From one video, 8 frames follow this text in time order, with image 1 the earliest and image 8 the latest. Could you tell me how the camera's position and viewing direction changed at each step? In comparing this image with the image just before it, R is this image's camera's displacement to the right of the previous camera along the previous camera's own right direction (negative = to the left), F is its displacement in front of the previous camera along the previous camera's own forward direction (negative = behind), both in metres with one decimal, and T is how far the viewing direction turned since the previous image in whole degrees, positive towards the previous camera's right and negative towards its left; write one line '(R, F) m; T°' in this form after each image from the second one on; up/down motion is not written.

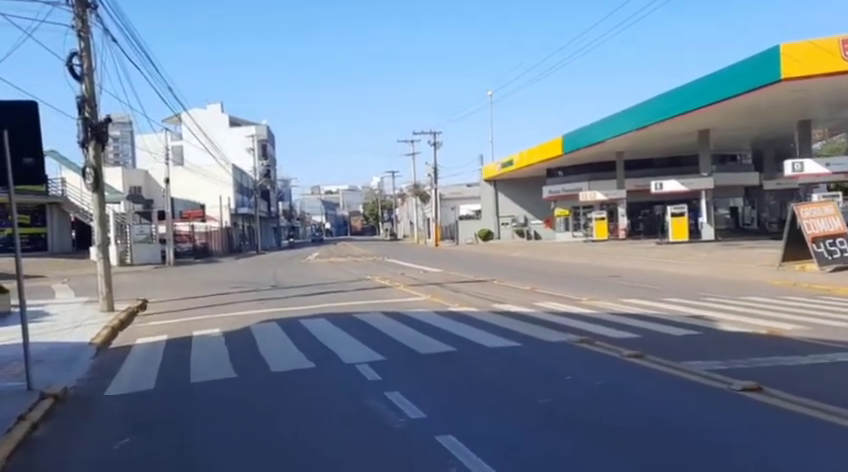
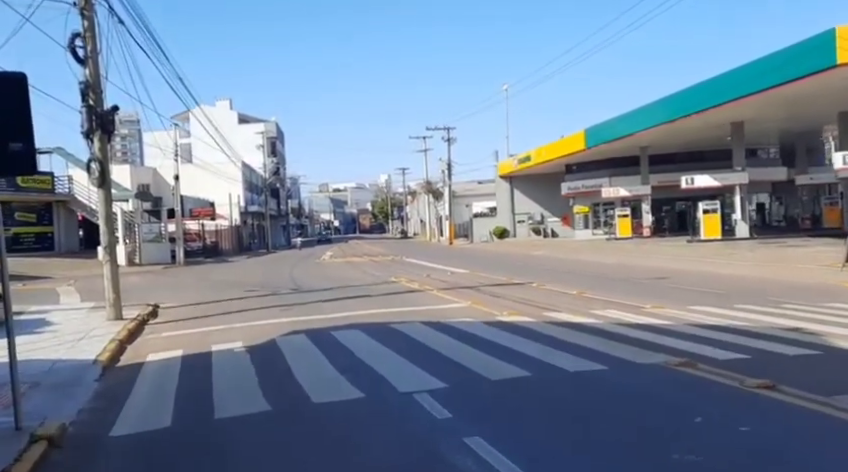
(-0.8, +1.8) m; -1°
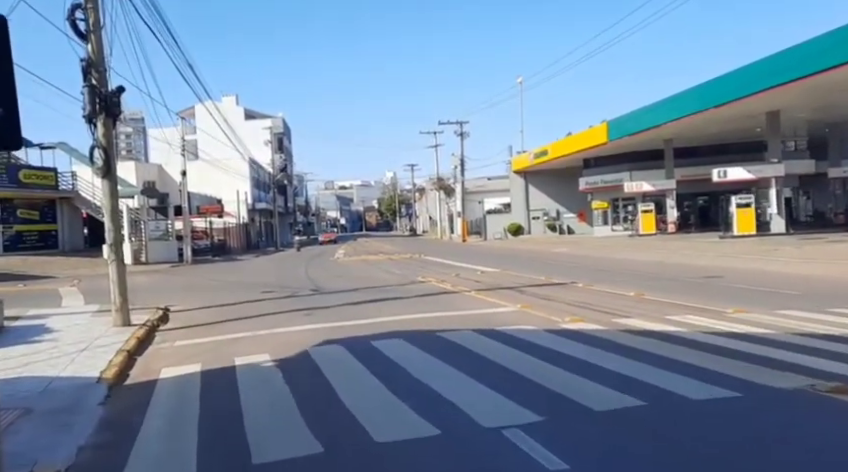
(-0.8, +1.8) m; 0°
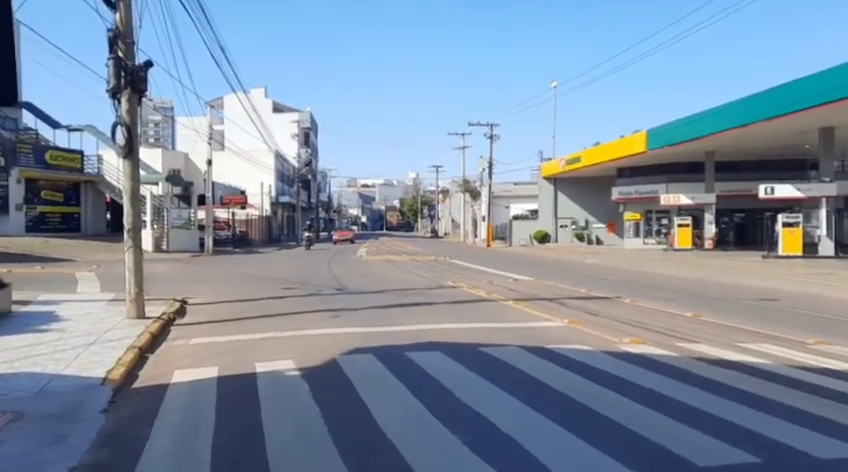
(-0.4, +1.2) m; -2°
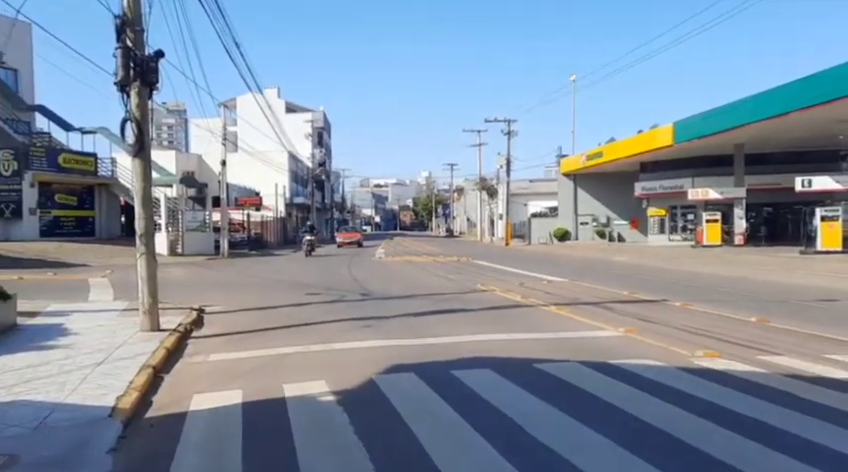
(-0.5, +1.2) m; -1°
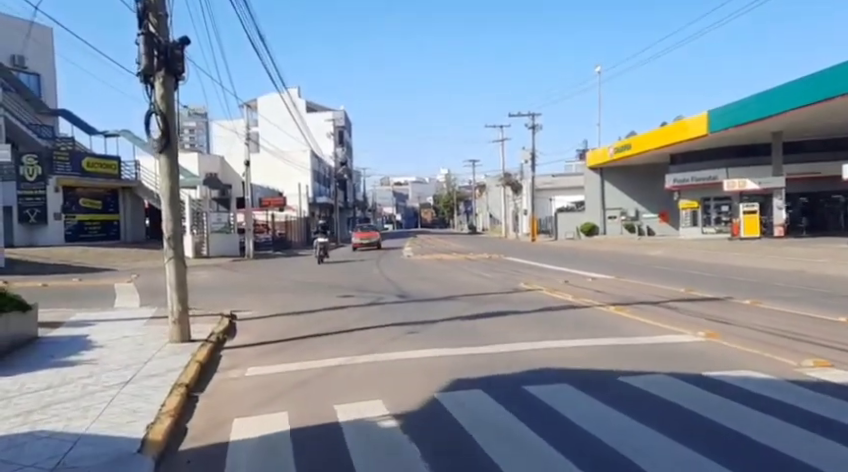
(-0.6, +1.1) m; -2°
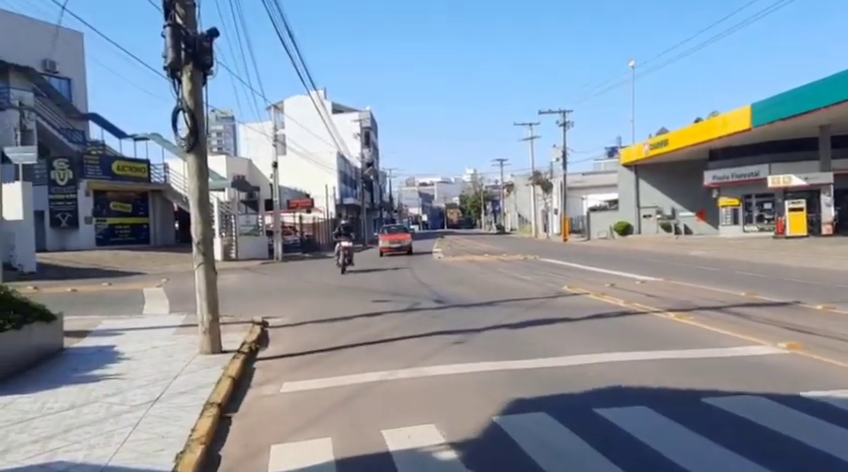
(-0.3, +0.9) m; -2°
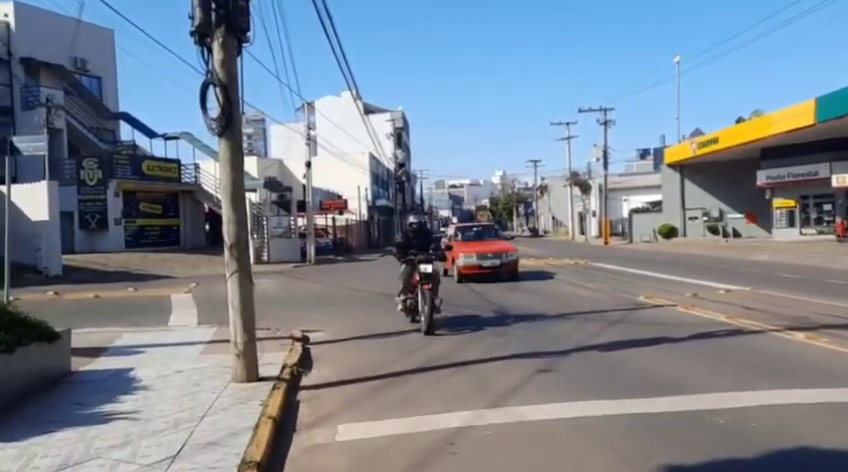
(-0.7, +2.1) m; -2°
